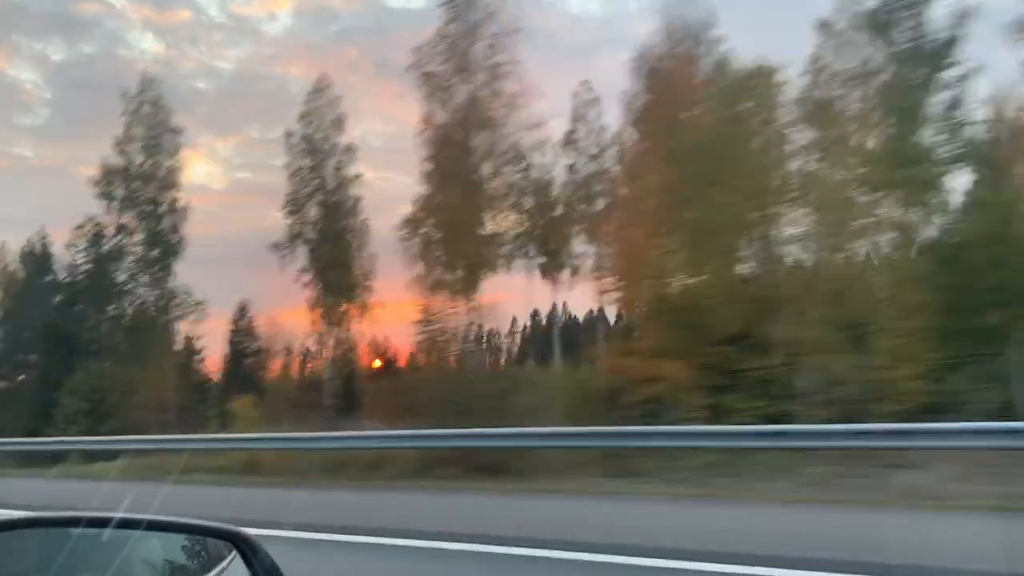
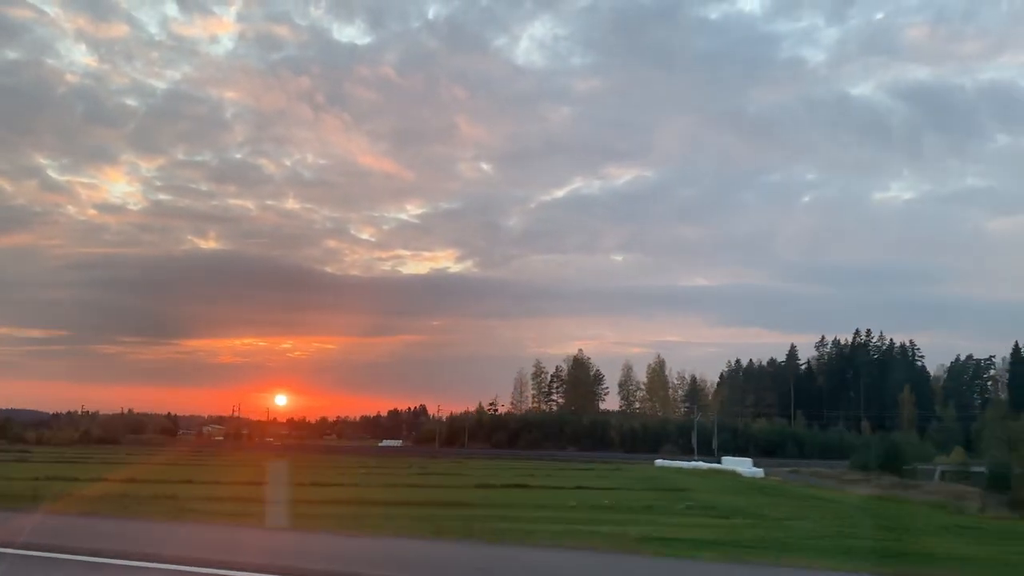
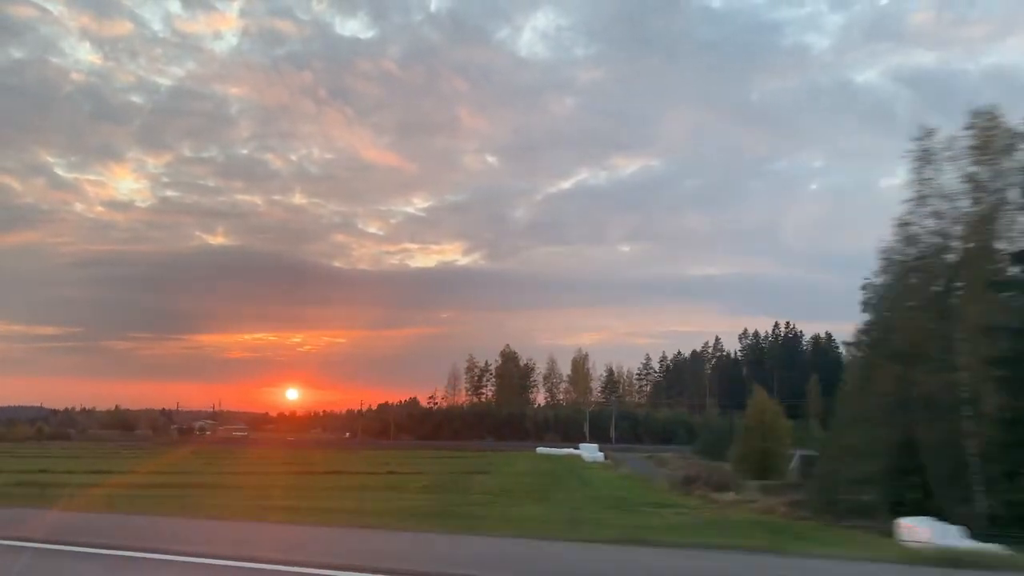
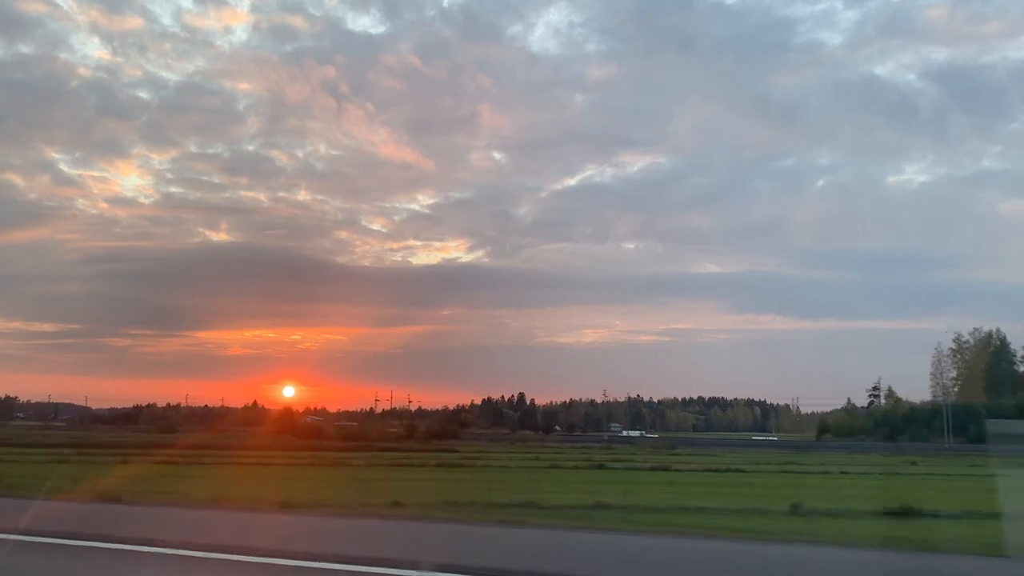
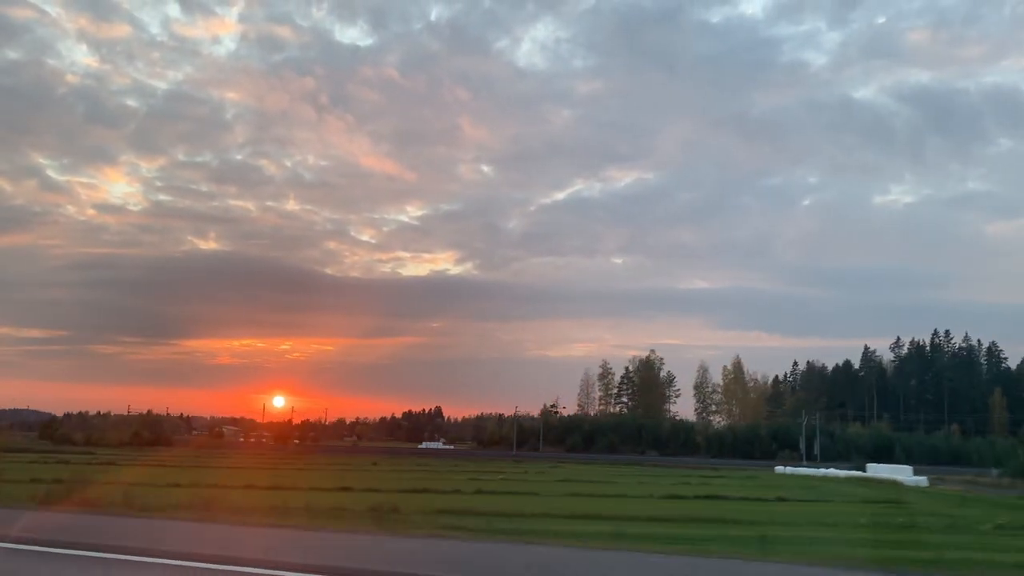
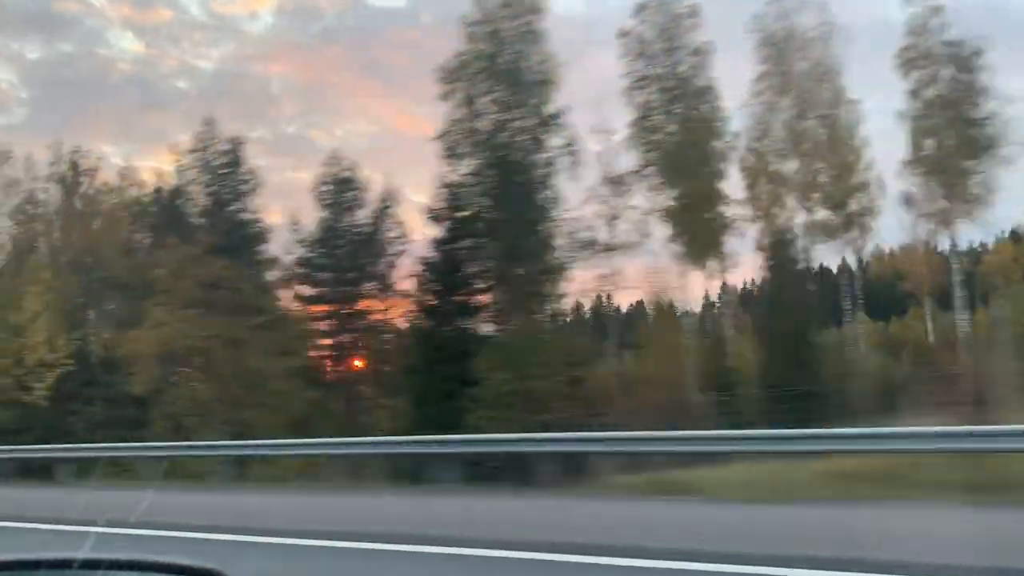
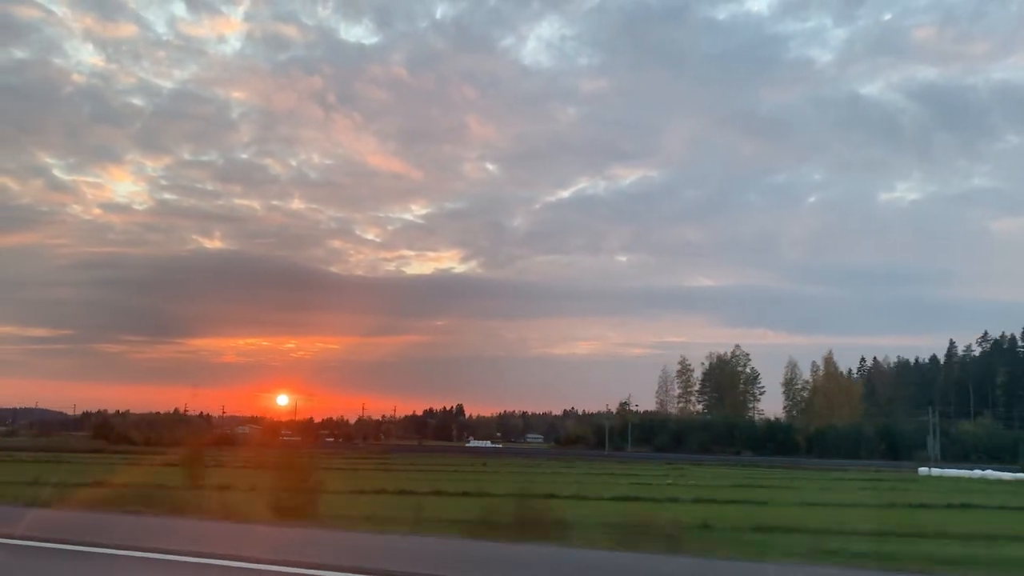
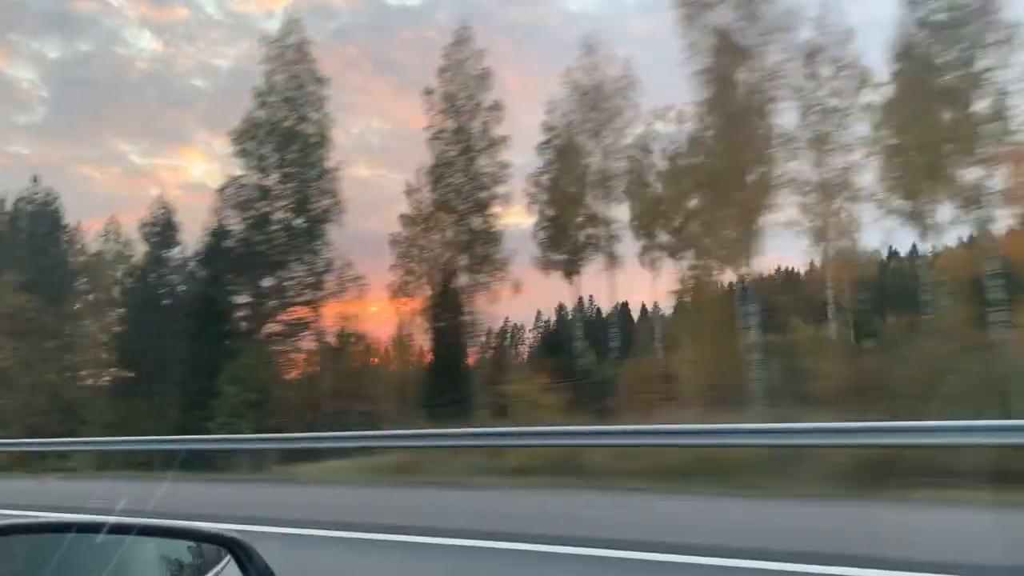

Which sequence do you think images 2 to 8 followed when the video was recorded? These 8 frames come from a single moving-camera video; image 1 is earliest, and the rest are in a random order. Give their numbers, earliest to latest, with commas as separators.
8, 6, 3, 2, 5, 7, 4
